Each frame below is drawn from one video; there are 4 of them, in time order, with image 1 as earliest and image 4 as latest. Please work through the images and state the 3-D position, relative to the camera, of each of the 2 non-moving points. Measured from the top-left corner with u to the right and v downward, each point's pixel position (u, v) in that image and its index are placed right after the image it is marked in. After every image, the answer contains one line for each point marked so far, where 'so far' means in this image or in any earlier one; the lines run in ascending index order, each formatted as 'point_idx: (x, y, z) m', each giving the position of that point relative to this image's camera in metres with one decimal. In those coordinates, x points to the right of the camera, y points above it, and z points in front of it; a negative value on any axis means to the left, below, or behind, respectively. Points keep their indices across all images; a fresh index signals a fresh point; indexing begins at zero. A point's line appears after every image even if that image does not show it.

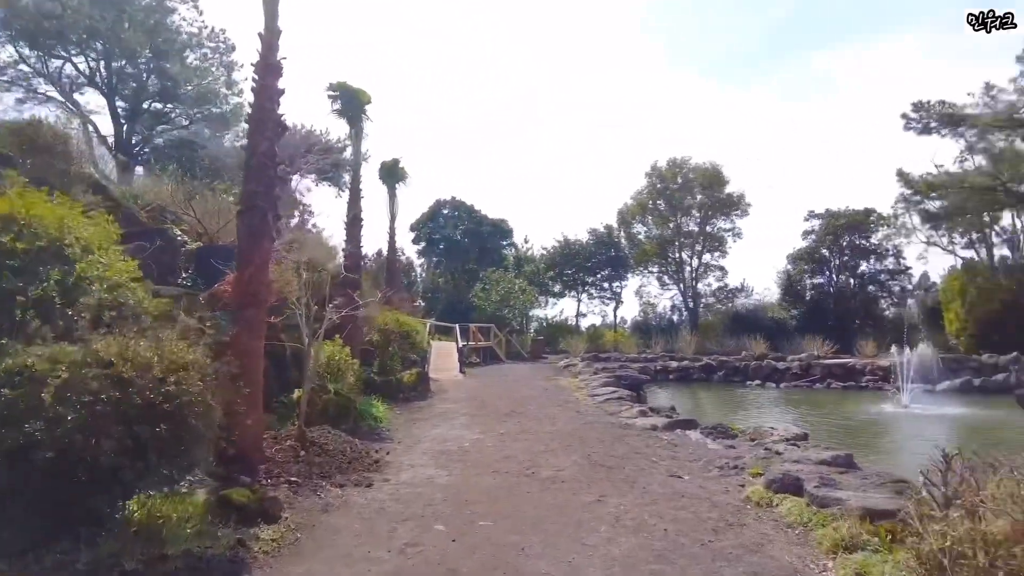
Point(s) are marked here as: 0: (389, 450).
0: (-1.7, -2.2, +8.9) m
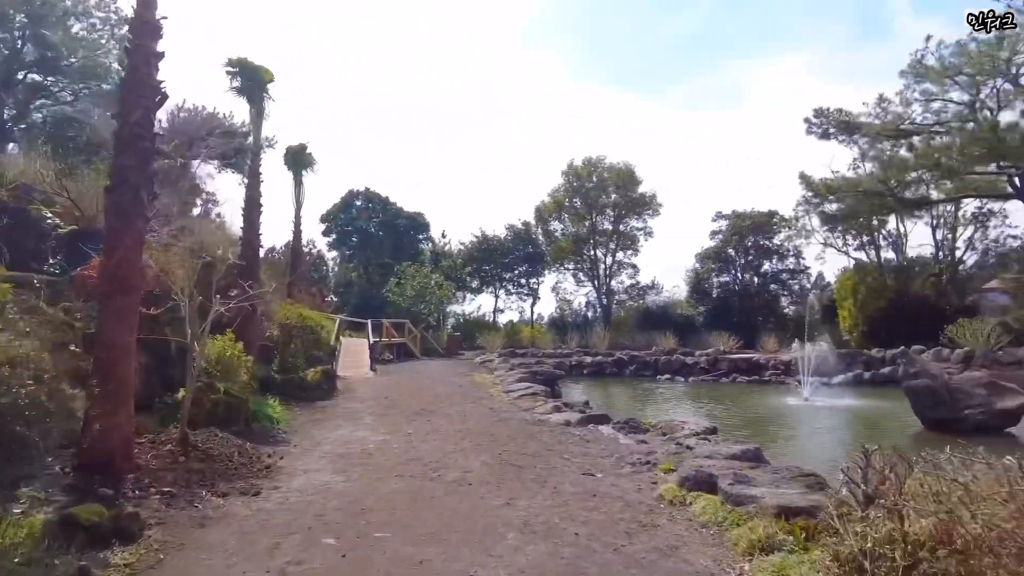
0: (-2.9, -2.1, +8.2) m
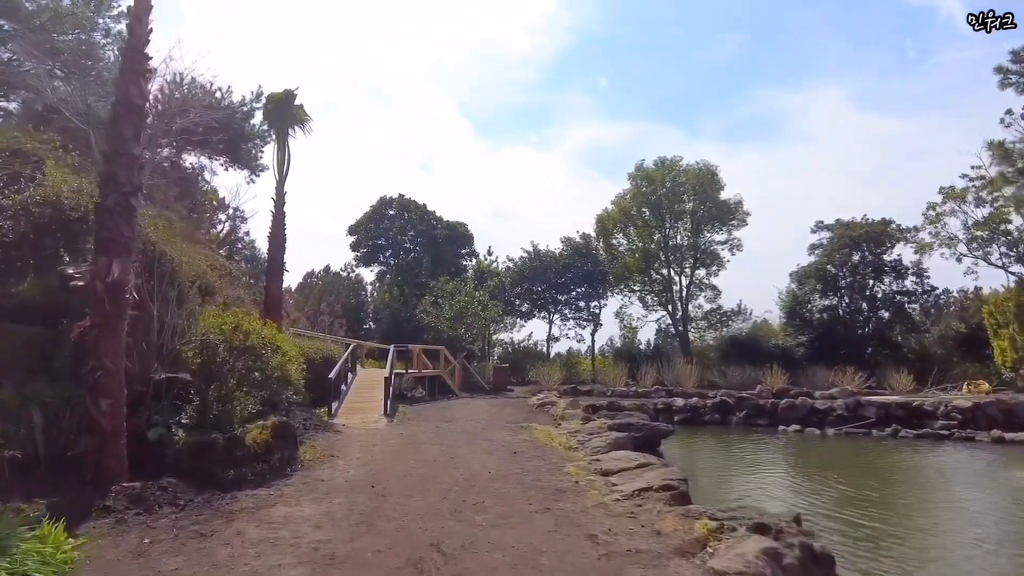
0: (-2.1, -1.6, +1.5) m
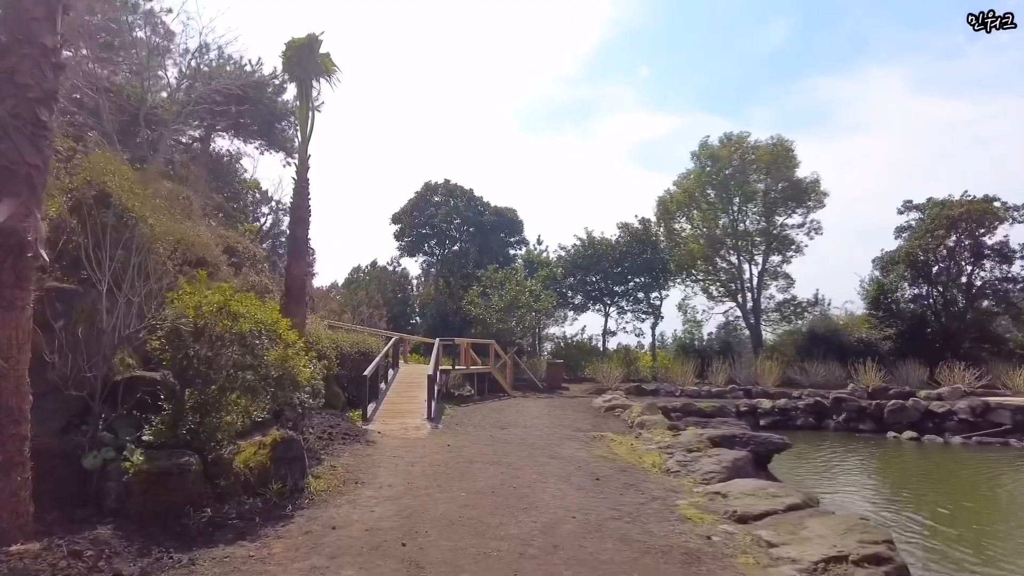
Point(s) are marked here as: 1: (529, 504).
0: (-1.8, -1.3, -1.0) m
1: (+0.2, -2.0, +6.1) m
